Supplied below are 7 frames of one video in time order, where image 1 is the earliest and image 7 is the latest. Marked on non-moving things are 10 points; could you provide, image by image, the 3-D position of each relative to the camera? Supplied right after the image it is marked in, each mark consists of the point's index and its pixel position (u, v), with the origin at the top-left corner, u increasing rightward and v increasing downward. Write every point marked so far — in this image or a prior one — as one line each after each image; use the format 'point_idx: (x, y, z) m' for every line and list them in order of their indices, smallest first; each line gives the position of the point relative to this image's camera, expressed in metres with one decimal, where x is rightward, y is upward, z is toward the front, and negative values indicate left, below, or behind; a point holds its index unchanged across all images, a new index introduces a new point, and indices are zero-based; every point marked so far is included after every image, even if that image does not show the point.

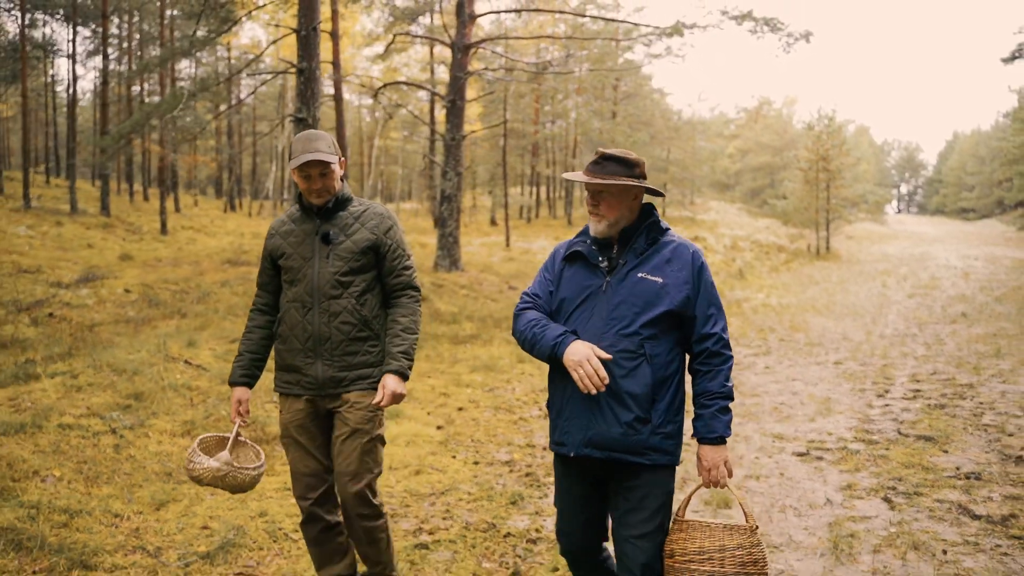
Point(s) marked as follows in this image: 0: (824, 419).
0: (+2.0, -0.8, +6.1) m
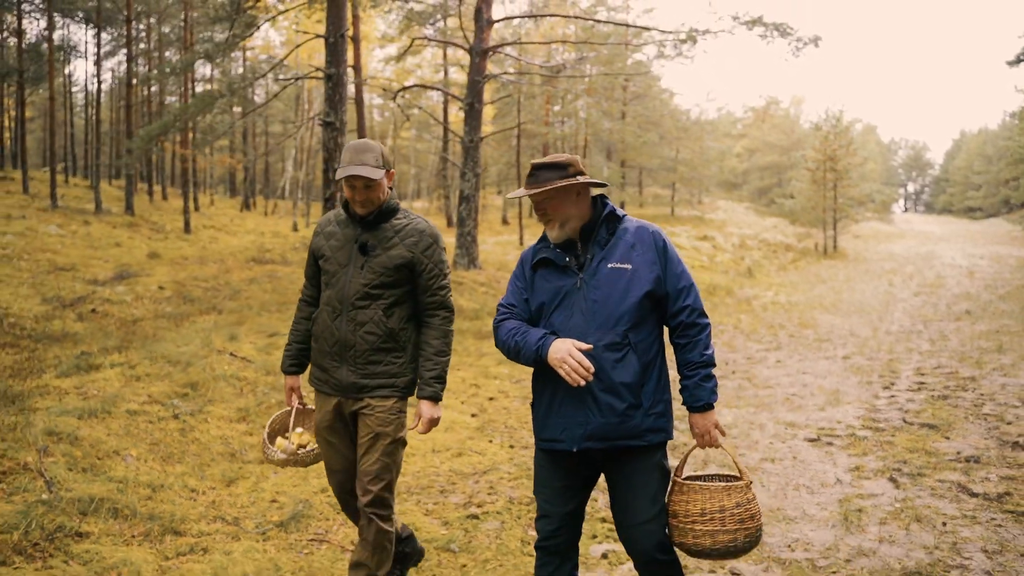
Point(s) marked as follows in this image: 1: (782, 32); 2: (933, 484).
0: (+2.2, -0.8, +6.5) m
1: (+3.4, +3.2, +11.8) m
2: (+2.1, -1.0, +4.6) m
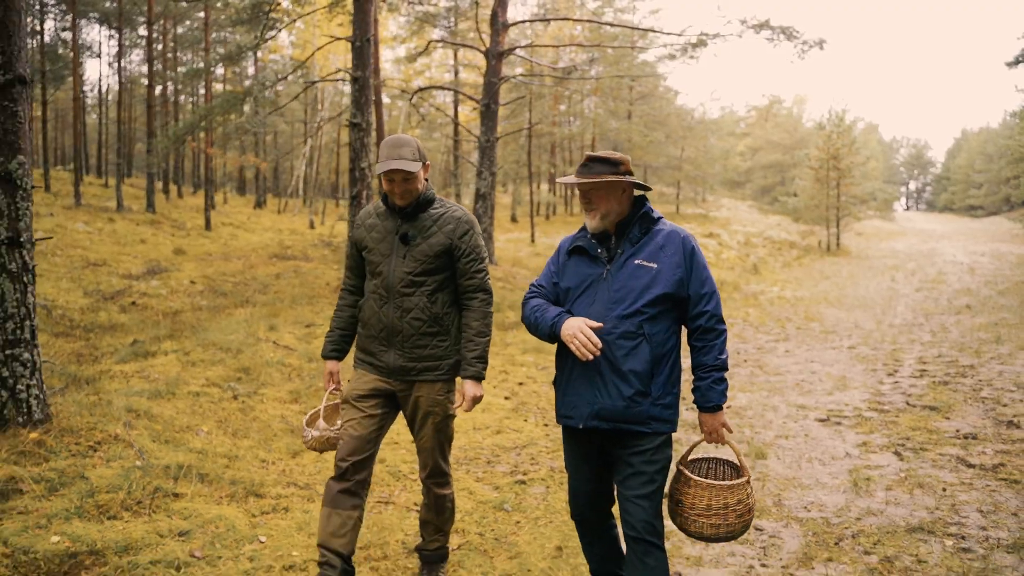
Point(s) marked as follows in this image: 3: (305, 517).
0: (+2.4, -0.8, +6.9) m
1: (+3.6, +3.3, +12.3) m
2: (+2.3, -0.9, +5.0) m
3: (-0.9, -0.9, +3.9) m
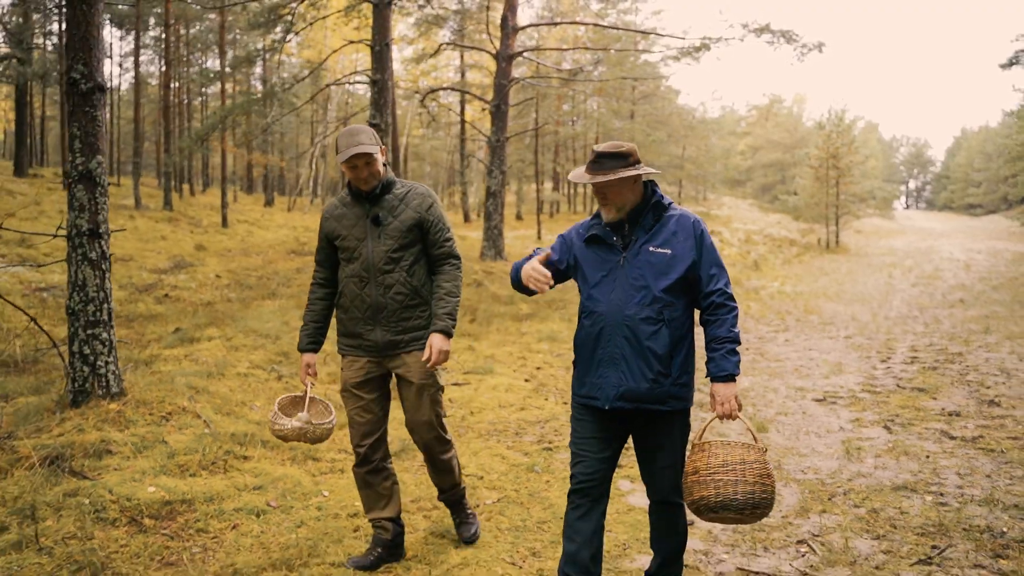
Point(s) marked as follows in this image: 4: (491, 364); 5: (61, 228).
0: (+2.6, -0.7, +7.4) m
1: (+3.7, +3.4, +12.8) m
2: (+2.4, -0.8, +5.5) m
3: (-0.7, -0.9, +4.4) m
4: (-0.2, -0.6, +7.5) m
5: (-2.3, +0.3, +4.8) m
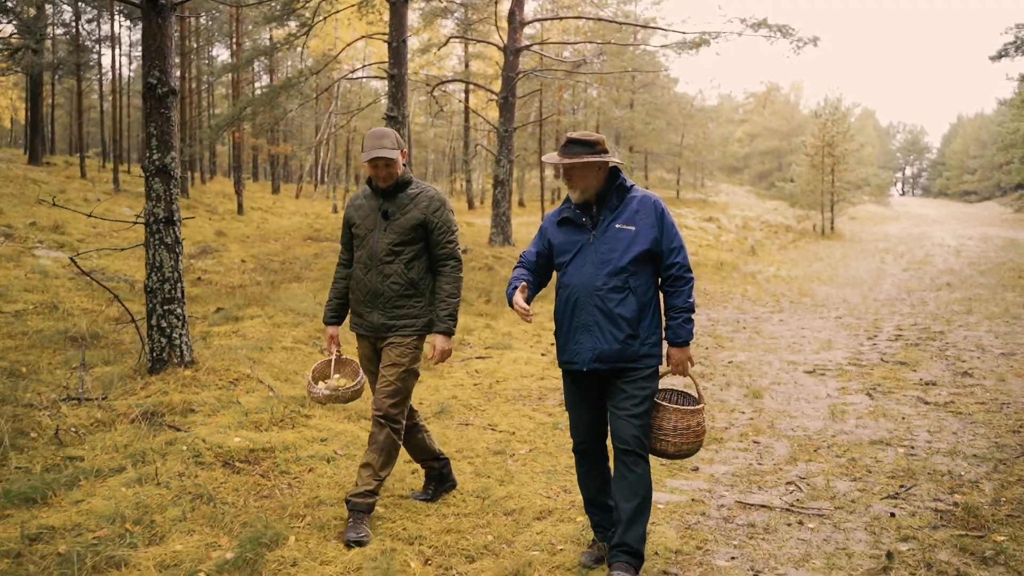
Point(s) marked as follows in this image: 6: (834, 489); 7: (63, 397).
0: (+2.7, -0.5, +8.1) m
1: (+3.9, +3.6, +13.4) m
2: (+2.5, -0.7, +6.2) m
3: (-0.6, -0.8, +5.1) m
4: (0.0, -0.5, +8.1) m
5: (-2.1, +0.4, +5.5) m
6: (+1.5, -0.9, +4.3) m
7: (-2.4, -0.6, +5.1) m
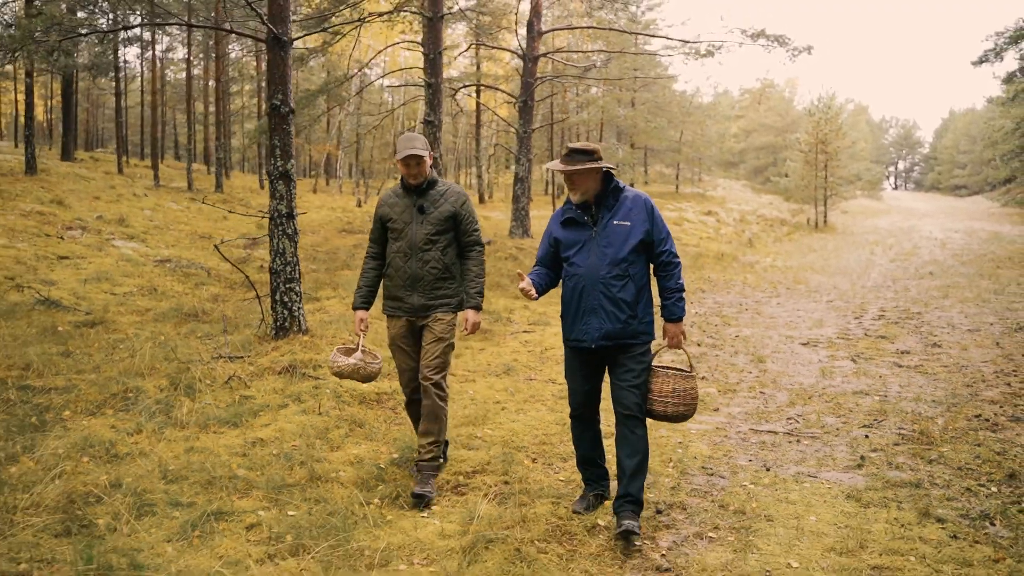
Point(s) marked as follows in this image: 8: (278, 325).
0: (+3.1, -0.4, +9.5) m
1: (+4.2, +3.8, +14.7) m
2: (+2.9, -0.6, +7.6) m
3: (-0.2, -0.7, +6.4) m
4: (+0.3, -0.3, +9.5) m
5: (-1.8, +0.5, +6.8) m
6: (+1.9, -0.8, +5.6) m
7: (-2.0, -0.5, +6.4) m
8: (-1.7, -0.3, +6.9) m
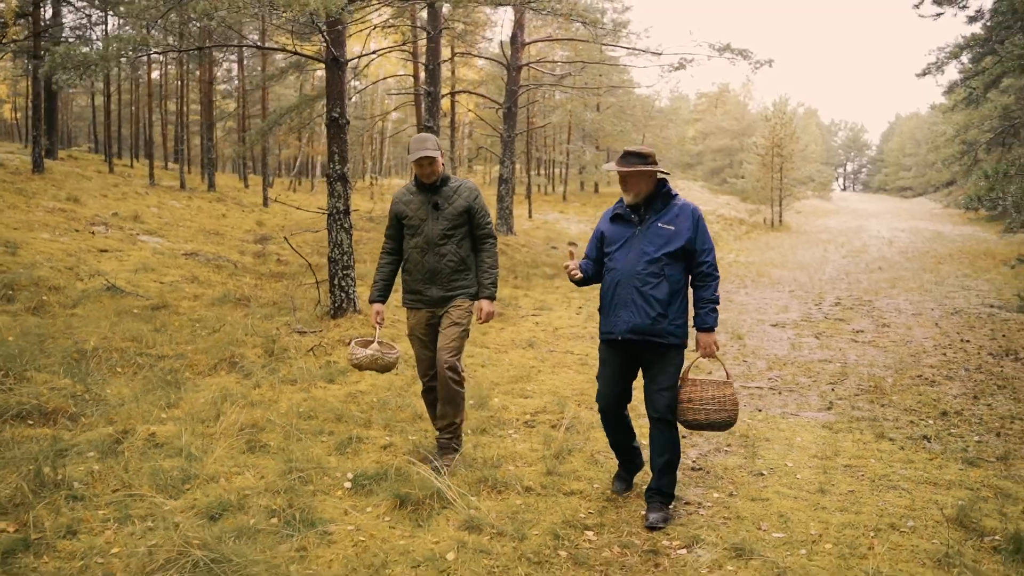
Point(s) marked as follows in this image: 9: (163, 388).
0: (+3.1, -0.3, +10.9) m
1: (+4.0, +3.9, +16.1) m
2: (+3.1, -0.5, +9.0) m
3: (0.0, -0.5, +7.7) m
4: (+0.4, -0.2, +10.7) m
5: (-1.6, +0.7, +7.9) m
6: (+2.1, -0.7, +7.0) m
7: (-1.8, -0.3, +7.6) m
8: (-1.5, -0.2, +8.1) m
9: (-2.1, -0.6, +5.7) m
